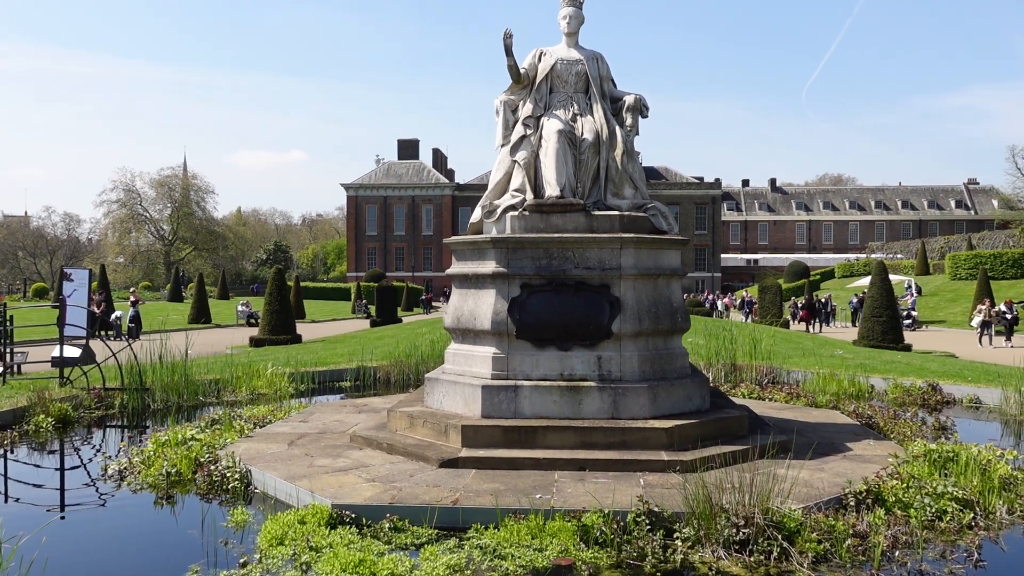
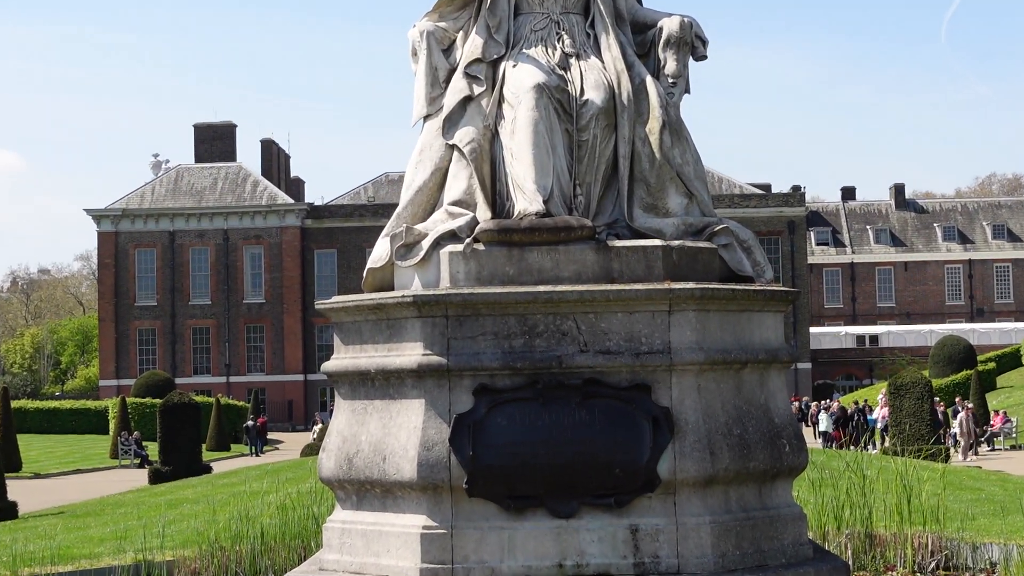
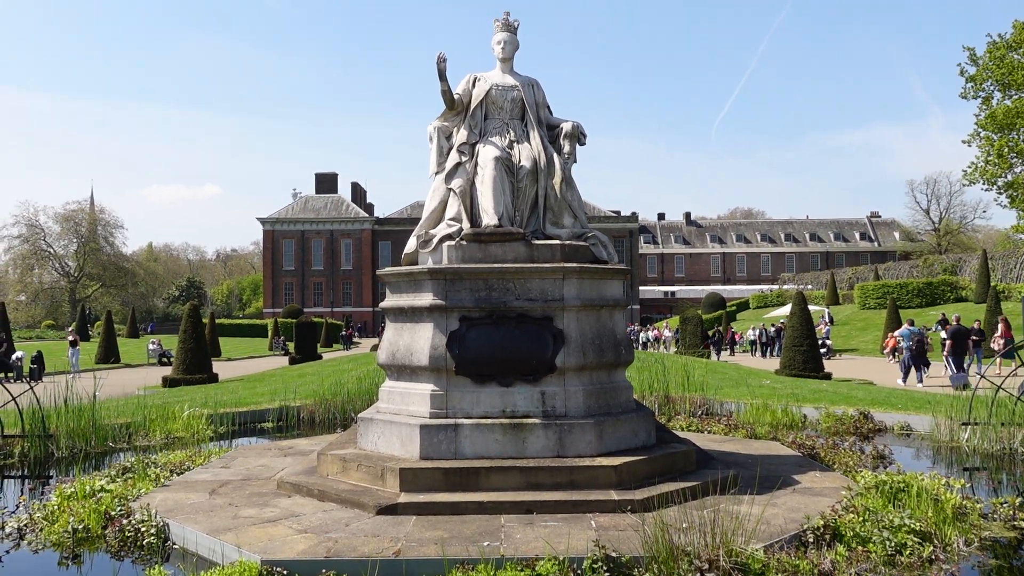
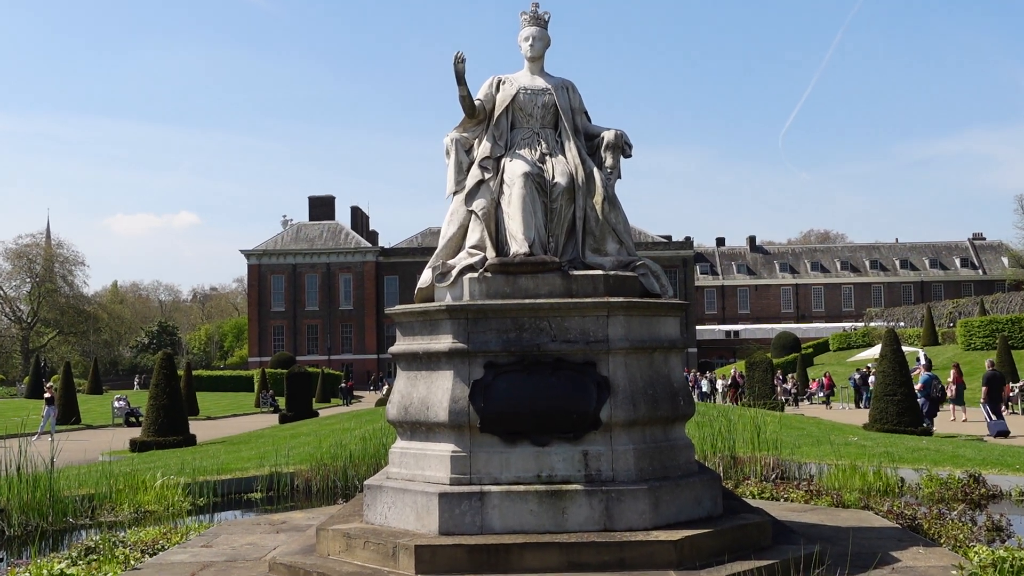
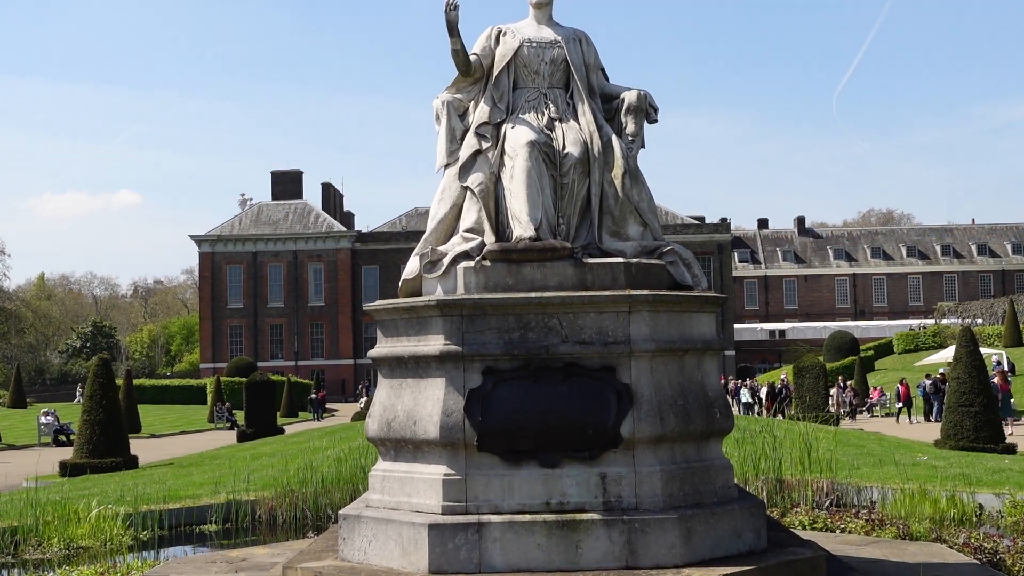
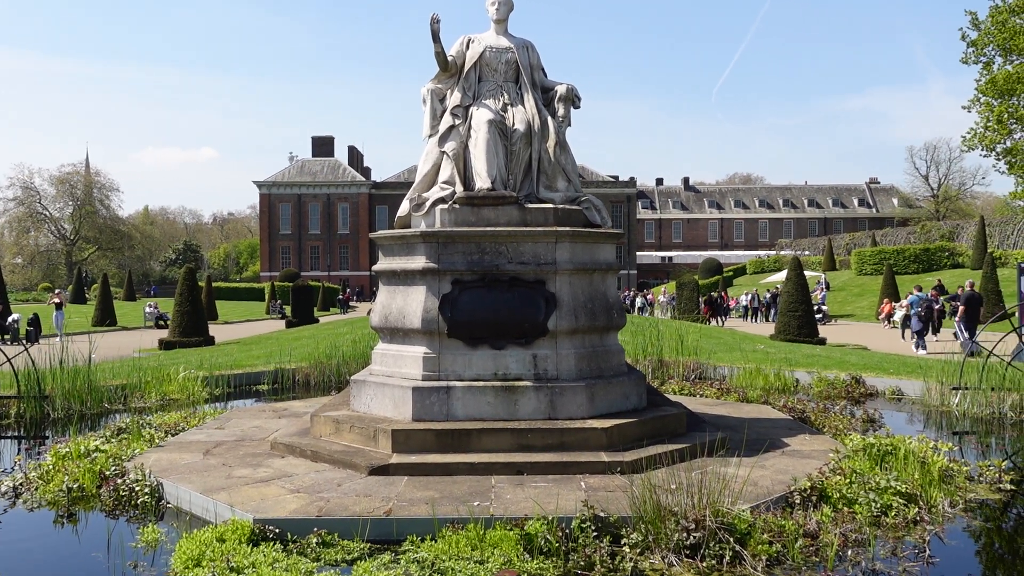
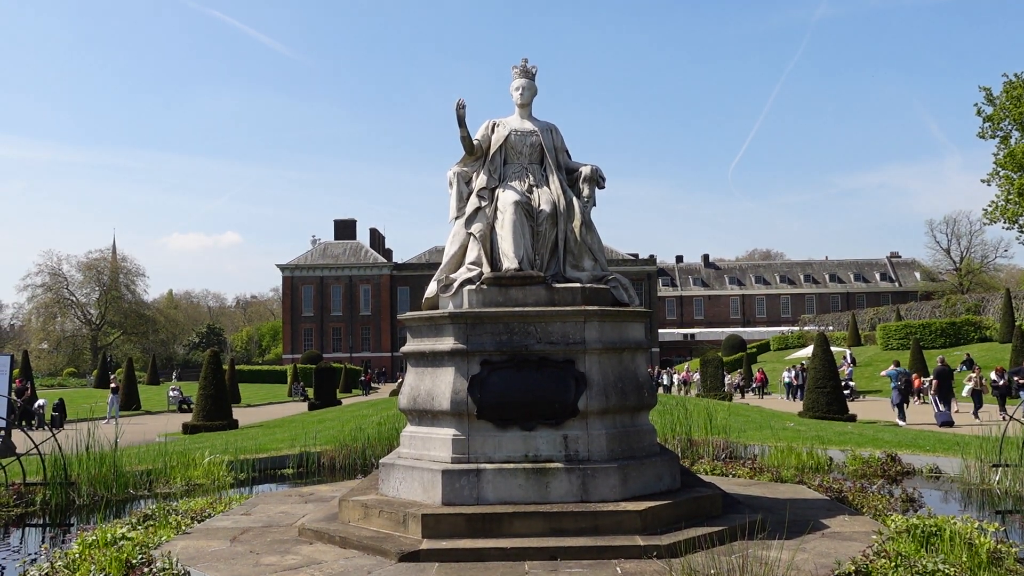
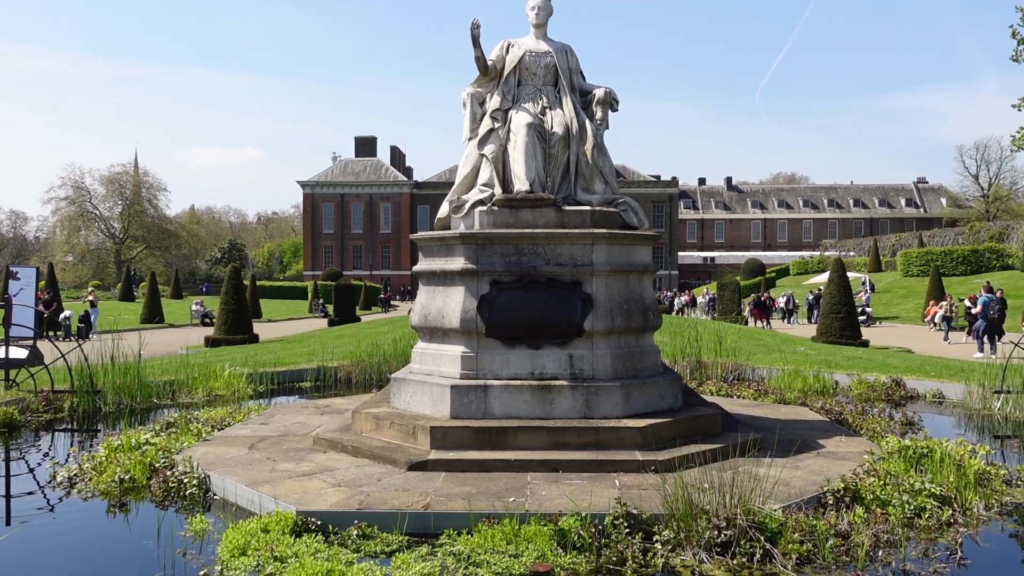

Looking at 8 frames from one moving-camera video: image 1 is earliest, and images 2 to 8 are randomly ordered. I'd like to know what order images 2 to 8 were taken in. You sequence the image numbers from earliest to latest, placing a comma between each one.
8, 6, 3, 7, 4, 5, 2
